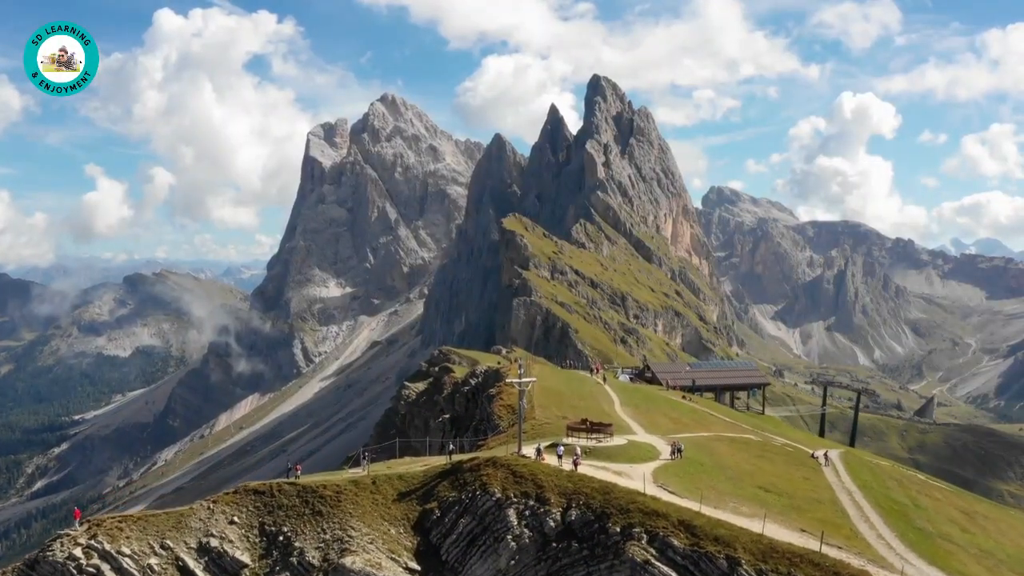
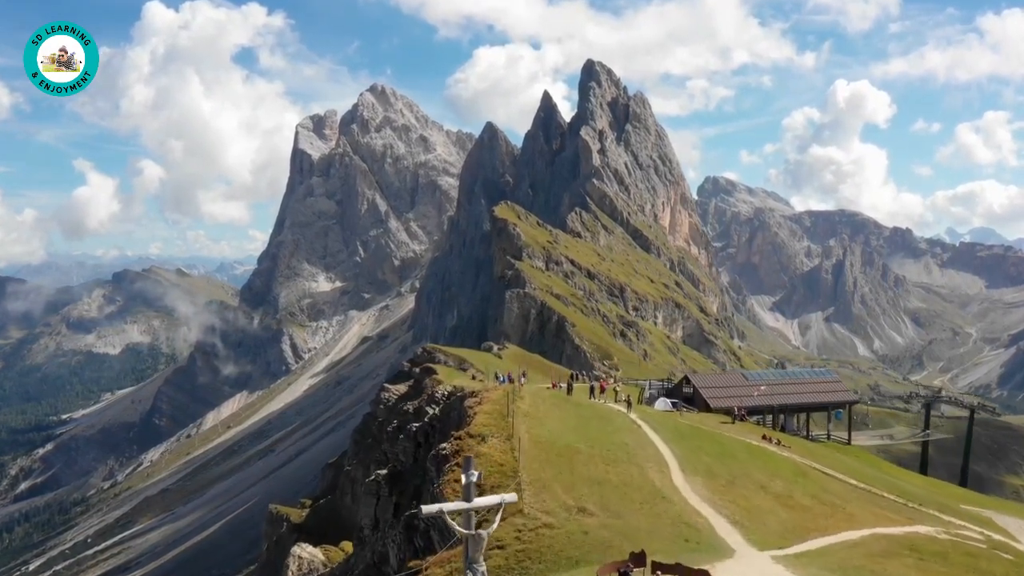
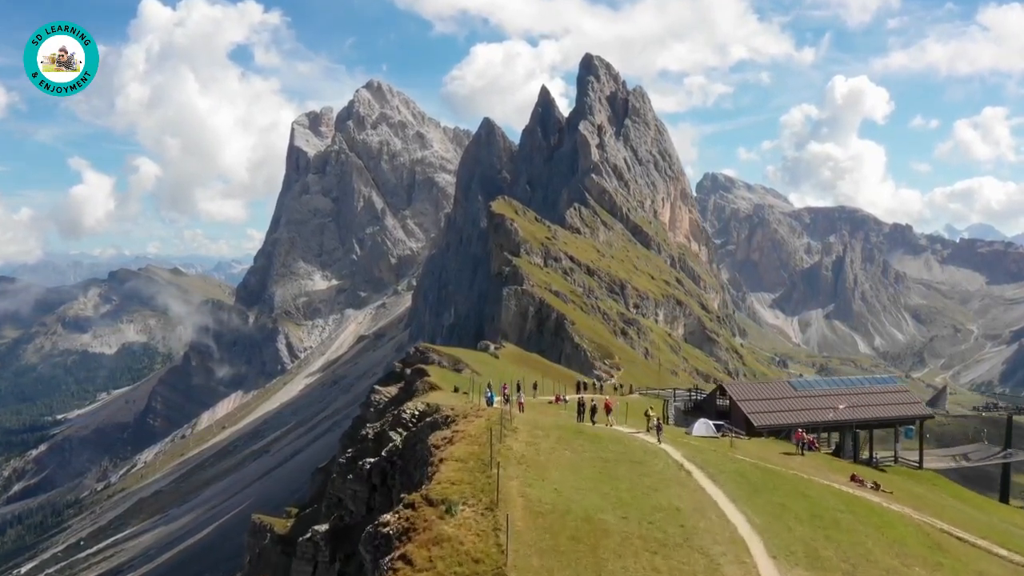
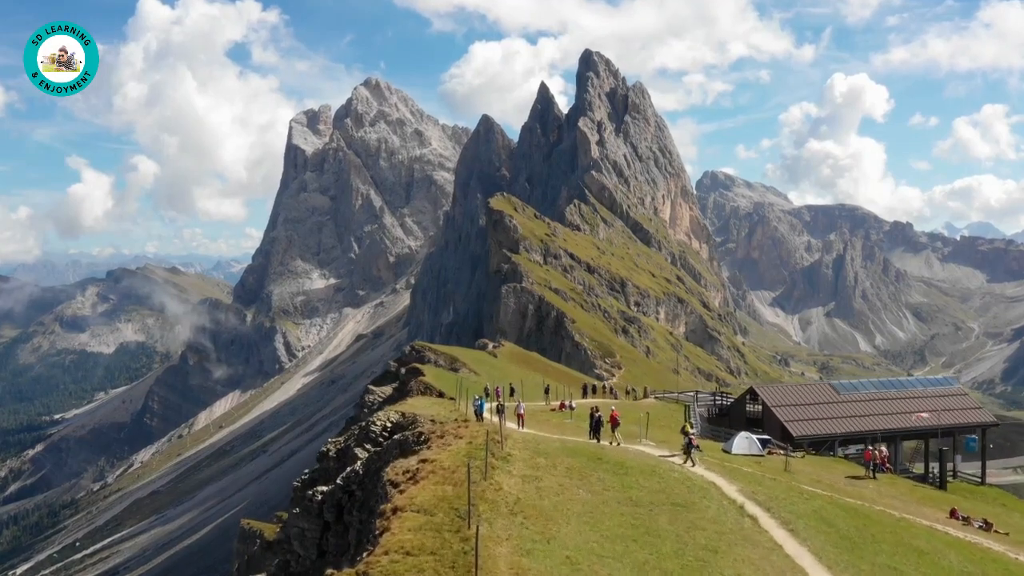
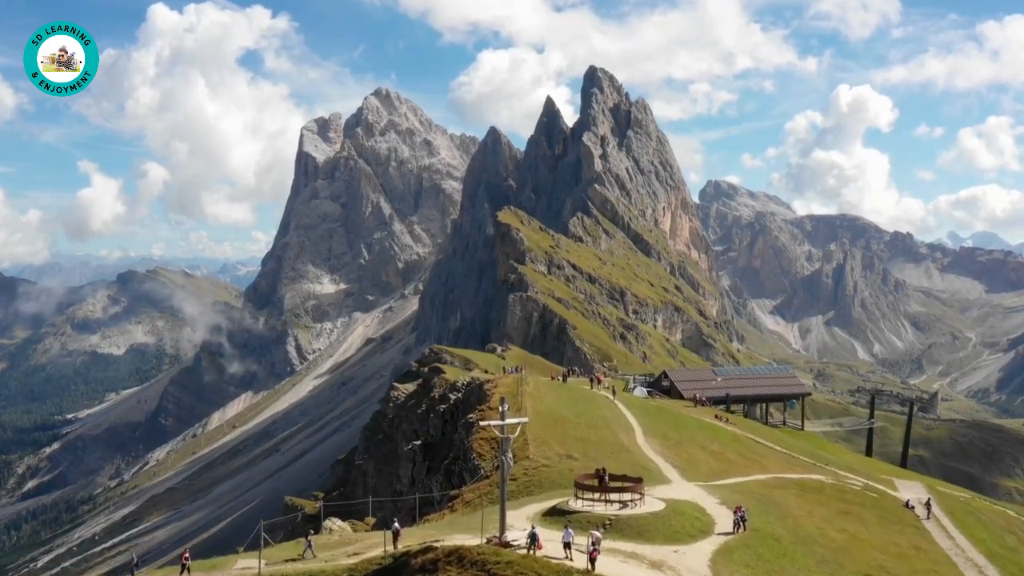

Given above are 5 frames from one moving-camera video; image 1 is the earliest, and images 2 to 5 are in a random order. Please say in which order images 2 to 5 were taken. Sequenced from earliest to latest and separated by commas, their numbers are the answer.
5, 2, 3, 4
